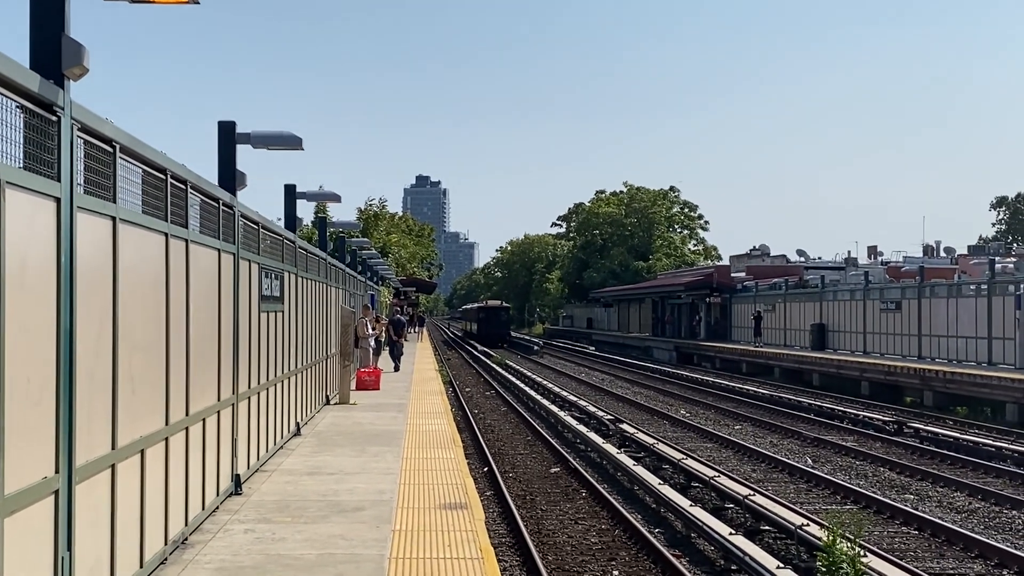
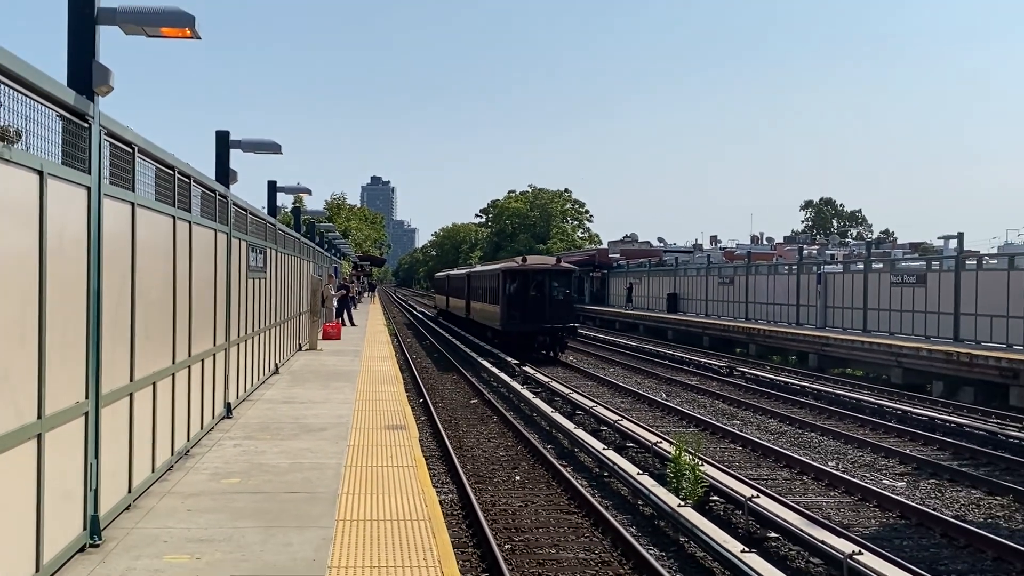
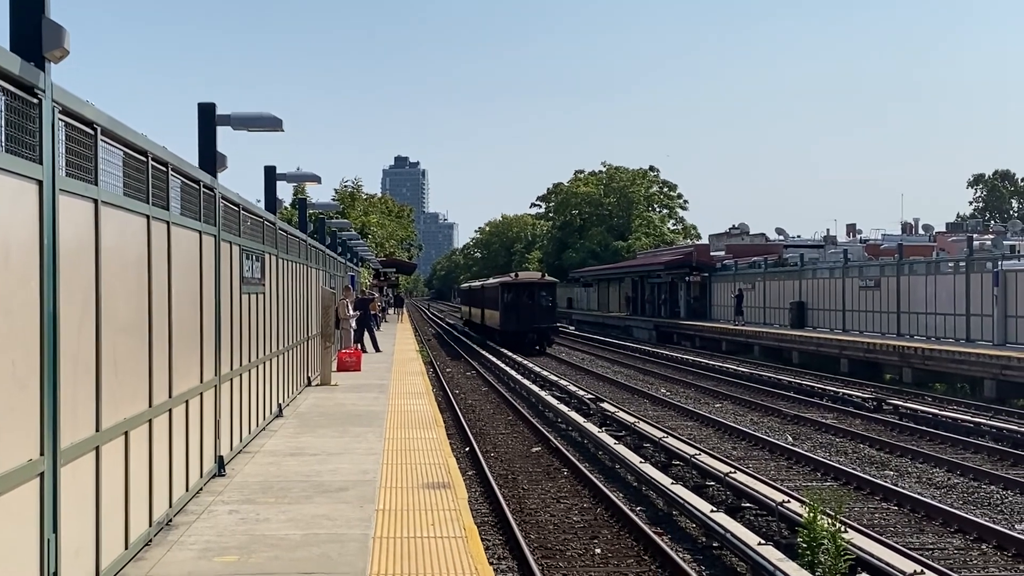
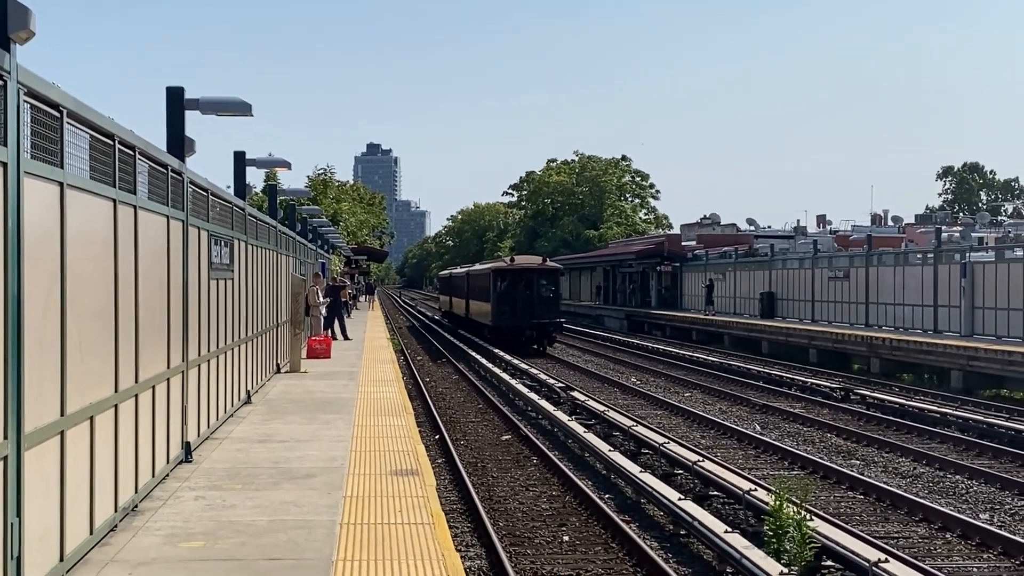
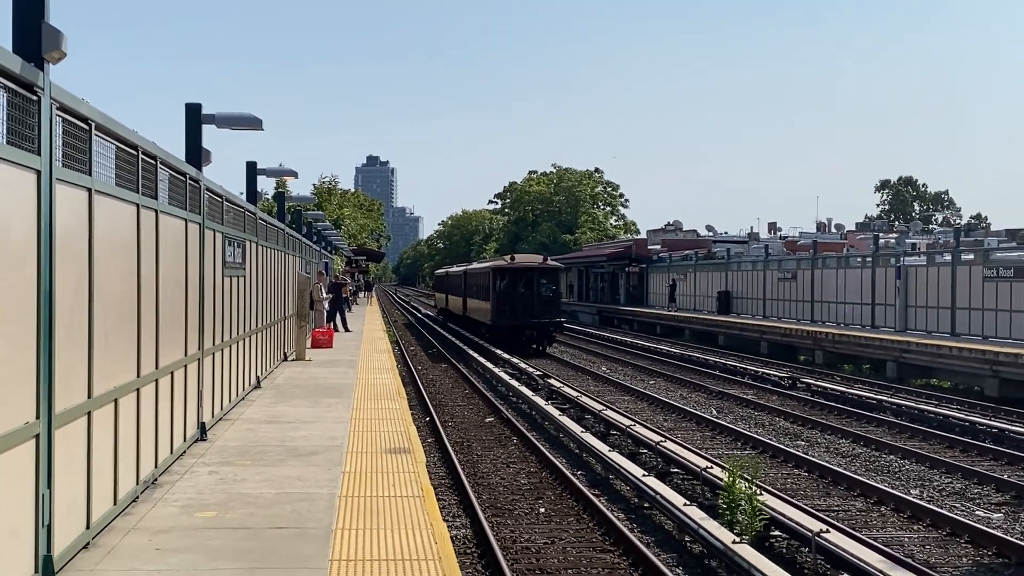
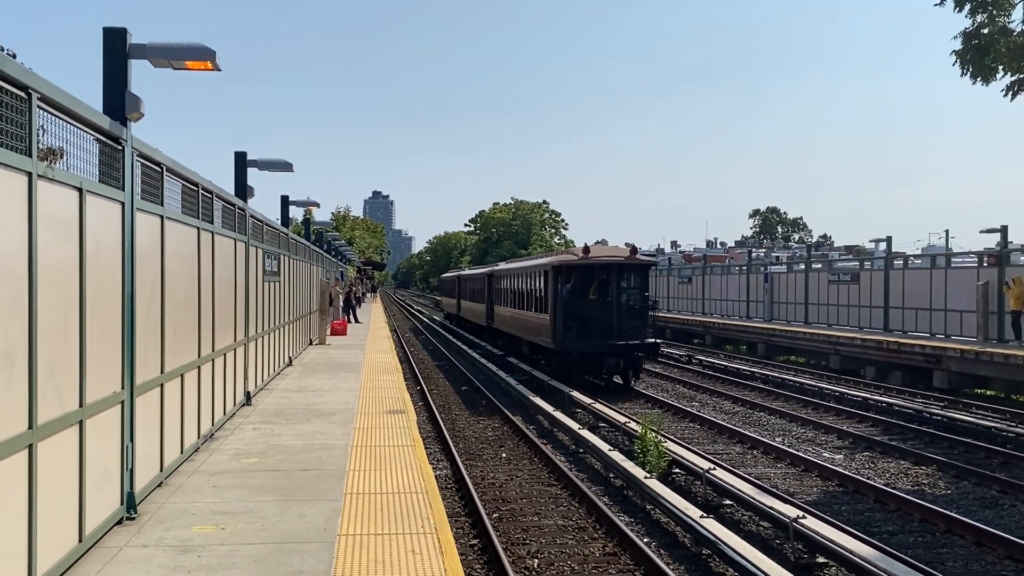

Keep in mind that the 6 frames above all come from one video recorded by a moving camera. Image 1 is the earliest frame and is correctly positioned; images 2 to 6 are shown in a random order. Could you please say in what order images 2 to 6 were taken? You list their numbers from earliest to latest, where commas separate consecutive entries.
3, 4, 5, 2, 6
